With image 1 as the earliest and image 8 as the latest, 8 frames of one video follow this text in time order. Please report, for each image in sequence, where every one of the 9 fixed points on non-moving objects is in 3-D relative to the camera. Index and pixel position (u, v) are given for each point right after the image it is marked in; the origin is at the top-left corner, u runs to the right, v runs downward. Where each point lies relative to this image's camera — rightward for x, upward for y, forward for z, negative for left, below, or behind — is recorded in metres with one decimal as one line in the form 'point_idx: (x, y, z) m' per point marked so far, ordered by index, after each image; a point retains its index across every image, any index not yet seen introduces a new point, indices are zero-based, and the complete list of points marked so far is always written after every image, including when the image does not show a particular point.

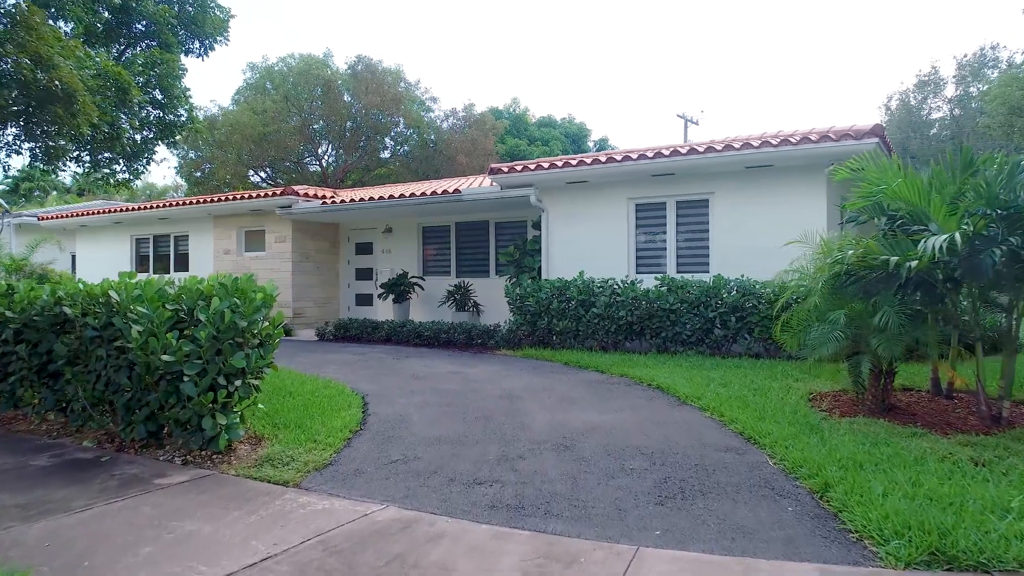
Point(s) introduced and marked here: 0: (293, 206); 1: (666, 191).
0: (-4.3, +1.6, +14.5) m
1: (+2.3, +1.4, +10.9) m
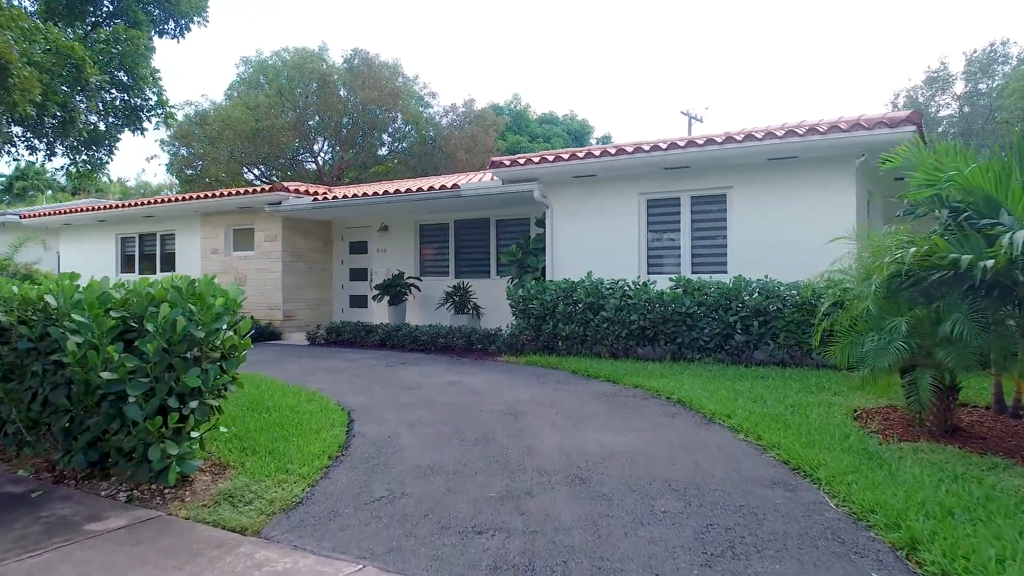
0: (-4.3, +1.6, +13.8) m
1: (+2.3, +1.4, +10.2) m
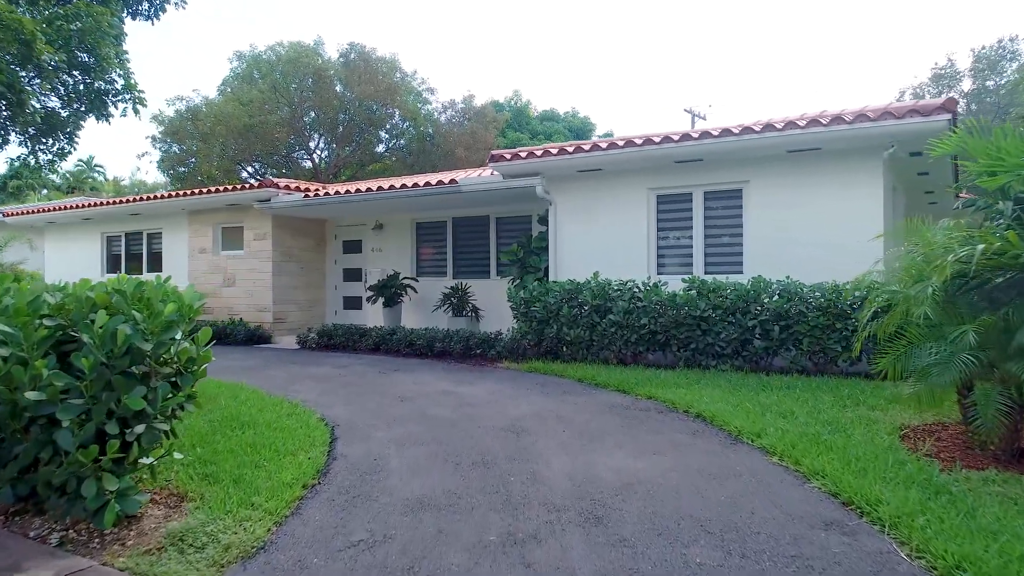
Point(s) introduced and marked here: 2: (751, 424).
0: (-4.3, +1.6, +13.2) m
1: (+2.3, +1.4, +9.6) m
2: (+1.7, -1.0, +5.2) m
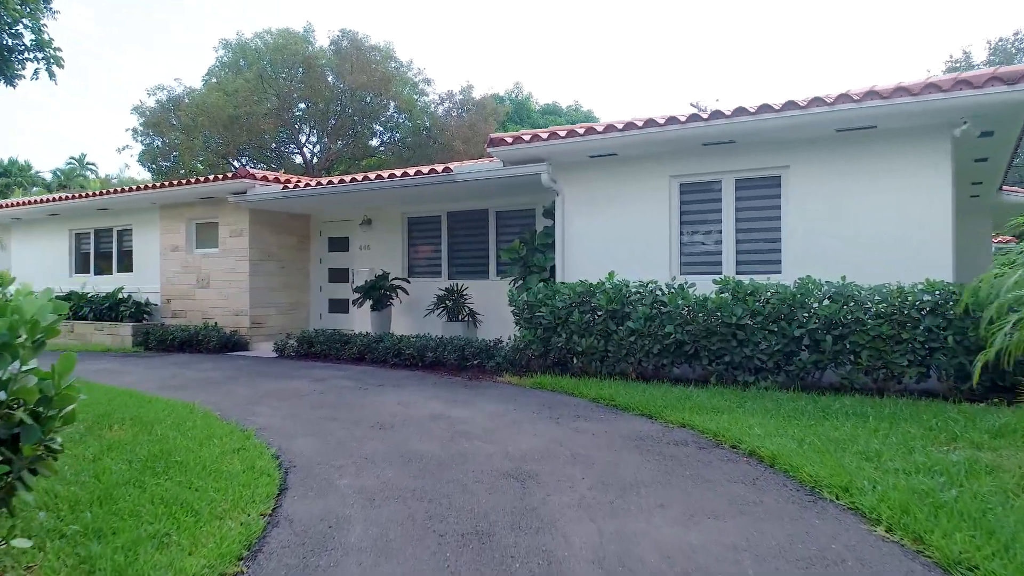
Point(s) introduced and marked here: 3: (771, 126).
0: (-4.2, +1.6, +11.9) m
1: (+2.4, +1.4, +8.3) m
2: (+1.7, -1.0, +4.0) m
3: (+2.6, +1.6, +7.5) m
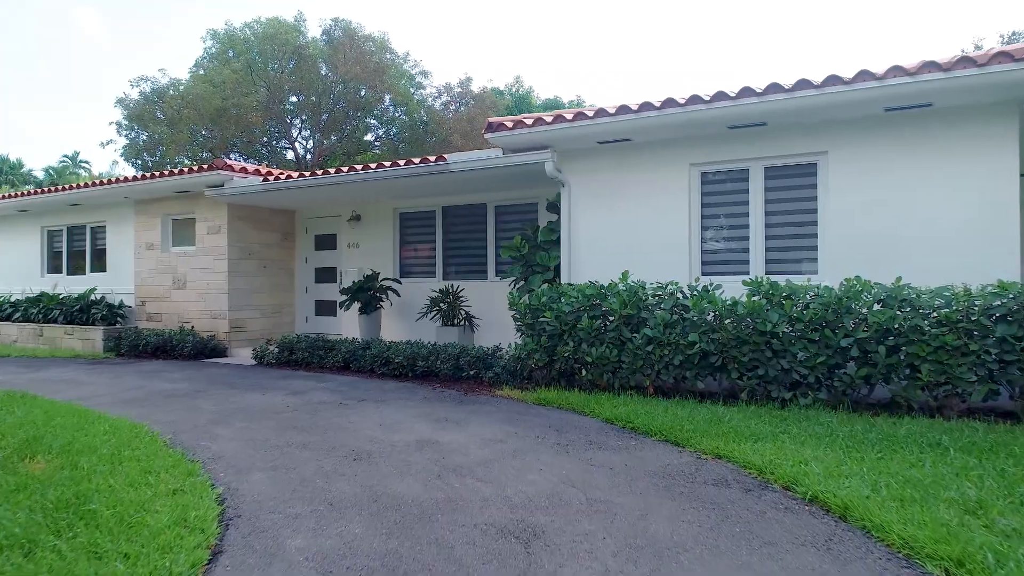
0: (-4.2, +1.5, +11.0) m
1: (+2.4, +1.4, +7.4) m
2: (+1.7, -1.0, +3.0) m
3: (+2.6, +1.6, +6.5) m
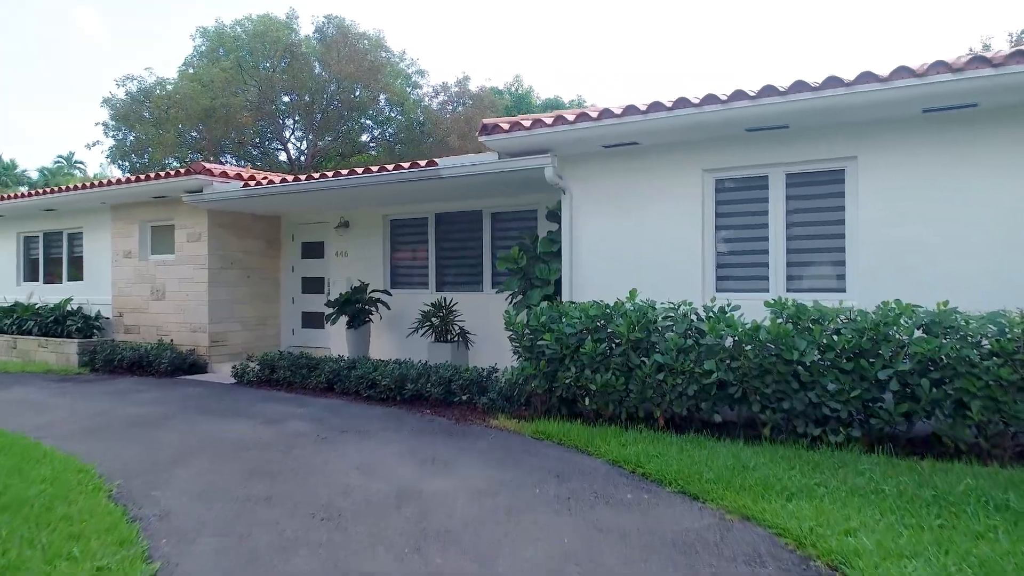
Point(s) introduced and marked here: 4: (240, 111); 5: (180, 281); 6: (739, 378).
0: (-4.3, +1.4, +10.3) m
1: (+2.3, +1.2, +6.7) m
2: (+1.7, -1.2, +2.4) m
3: (+2.6, +1.5, +5.9) m
4: (-7.3, +4.8, +19.9) m
5: (-5.0, +0.1, +11.1) m
6: (+1.7, -0.7, +5.6) m
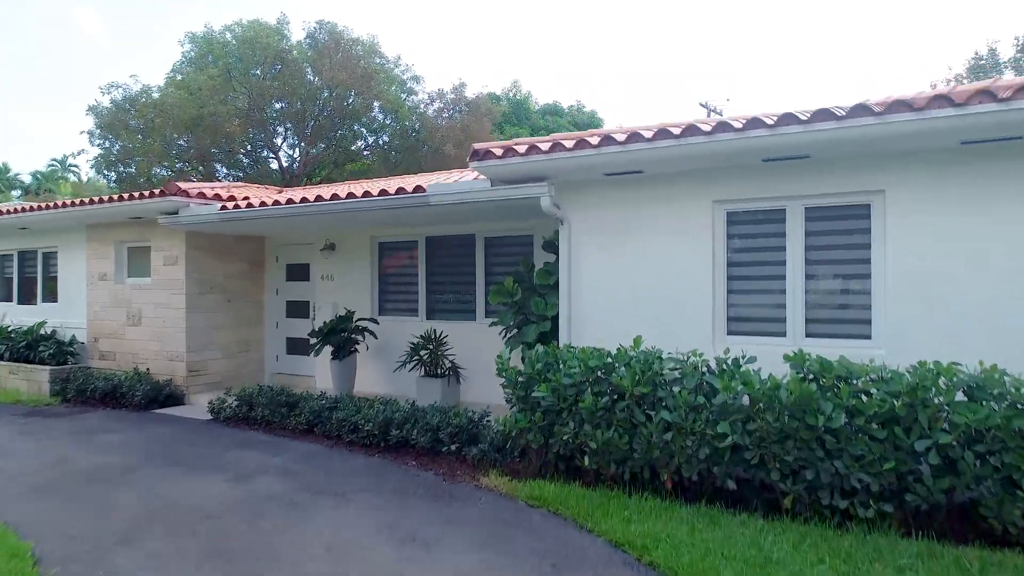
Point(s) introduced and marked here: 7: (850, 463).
0: (-4.3, +1.0, +9.7) m
1: (+2.3, +0.8, +6.1) m
2: (+1.6, -1.5, +1.8) m
3: (+2.5, +1.1, +5.3) m
4: (-7.4, +4.4, +19.3) m
5: (-5.1, -0.3, +10.5) m
6: (+1.7, -1.0, +5.0) m
7: (+2.2, -1.1, +4.8) m
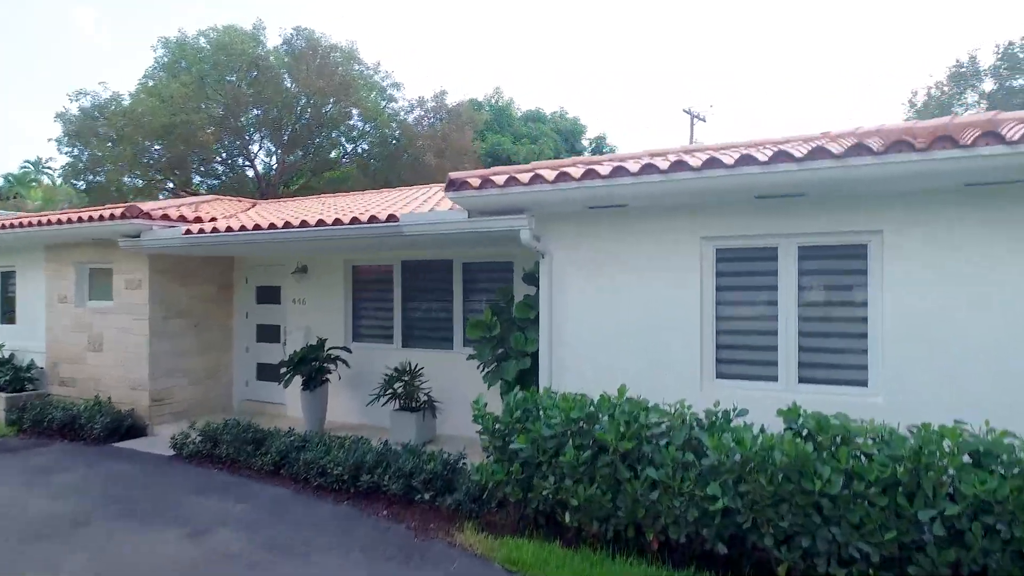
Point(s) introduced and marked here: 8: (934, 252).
0: (-4.6, +0.7, +9.2) m
1: (+2.1, +0.5, +5.8) m
2: (+1.5, -1.9, +1.4) m
3: (+2.4, +0.8, +5.0) m
4: (-7.9, +4.1, +18.8) m
5: (-5.4, -0.6, +10.0) m
6: (+1.5, -1.4, +4.7) m
7: (+2.0, -1.5, +4.5) m
8: (+3.0, +0.2, +5.3) m
